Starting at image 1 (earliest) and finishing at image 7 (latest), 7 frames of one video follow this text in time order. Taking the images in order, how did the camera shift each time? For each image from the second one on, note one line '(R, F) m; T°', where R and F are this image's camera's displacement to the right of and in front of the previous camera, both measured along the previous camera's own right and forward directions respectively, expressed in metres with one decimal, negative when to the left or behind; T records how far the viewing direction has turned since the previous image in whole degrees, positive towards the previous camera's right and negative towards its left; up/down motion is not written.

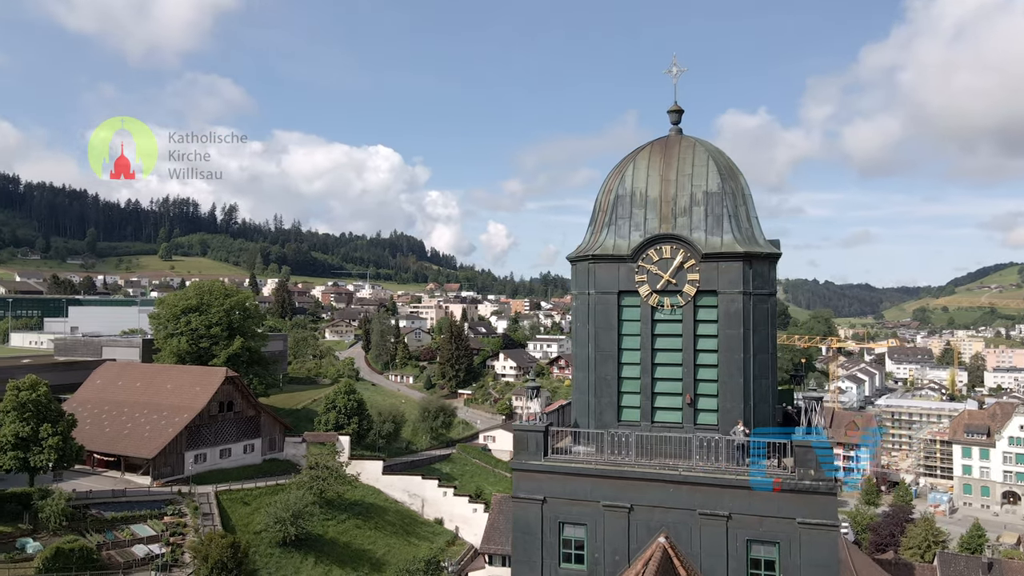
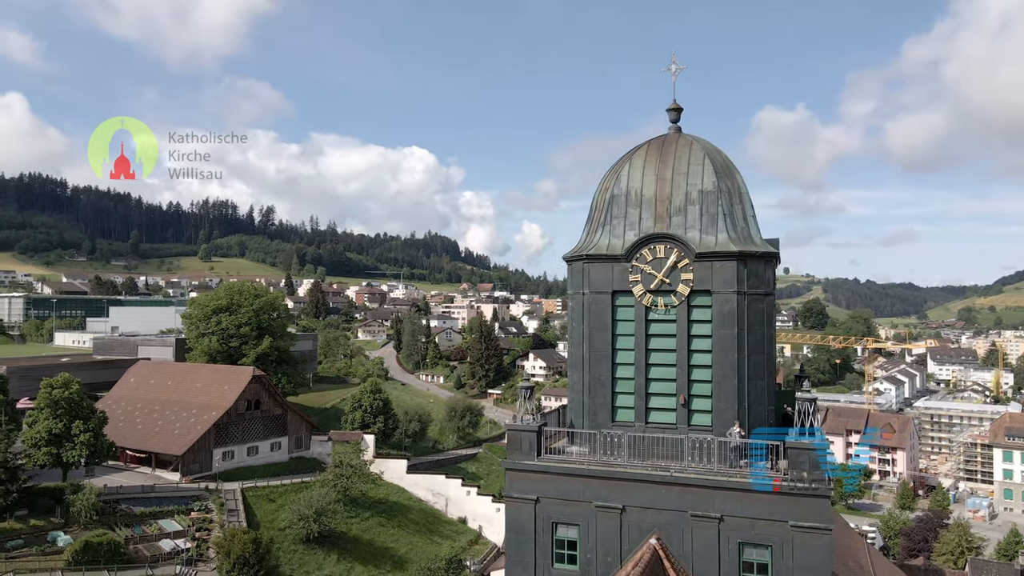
(+0.7, 0.0) m; -3°
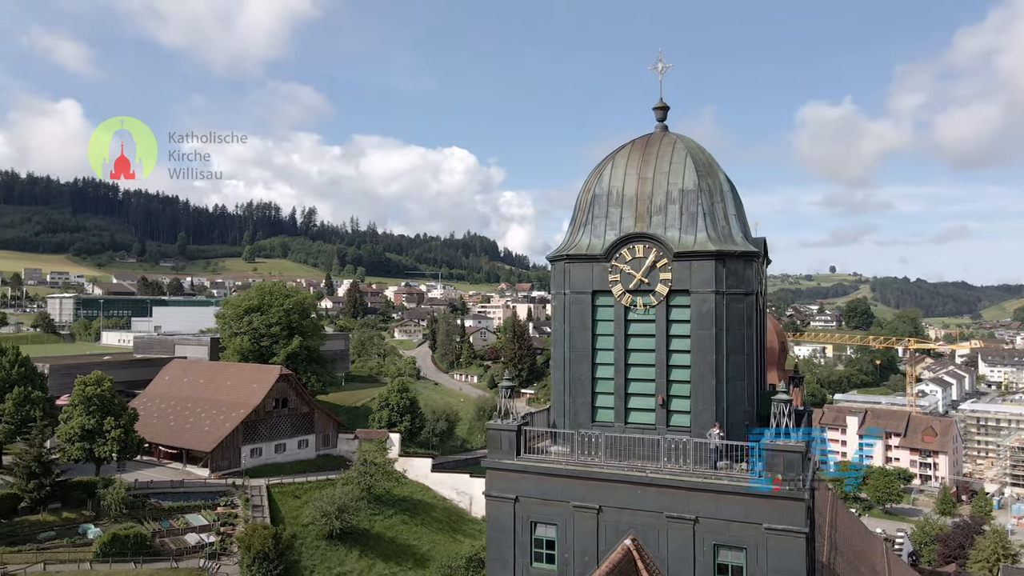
(+1.1, 0.0) m; -3°
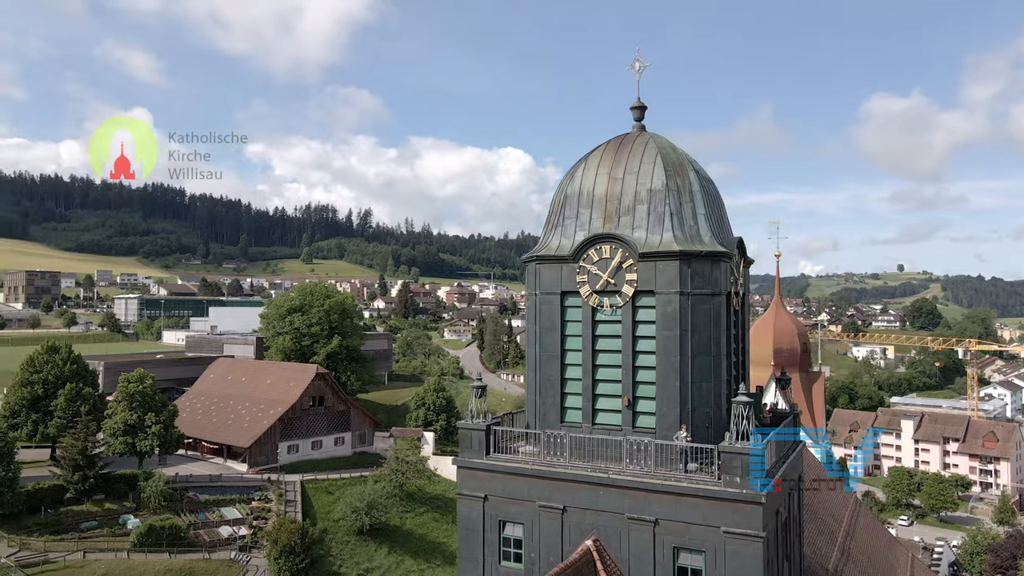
(+1.5, -0.1) m; -4°
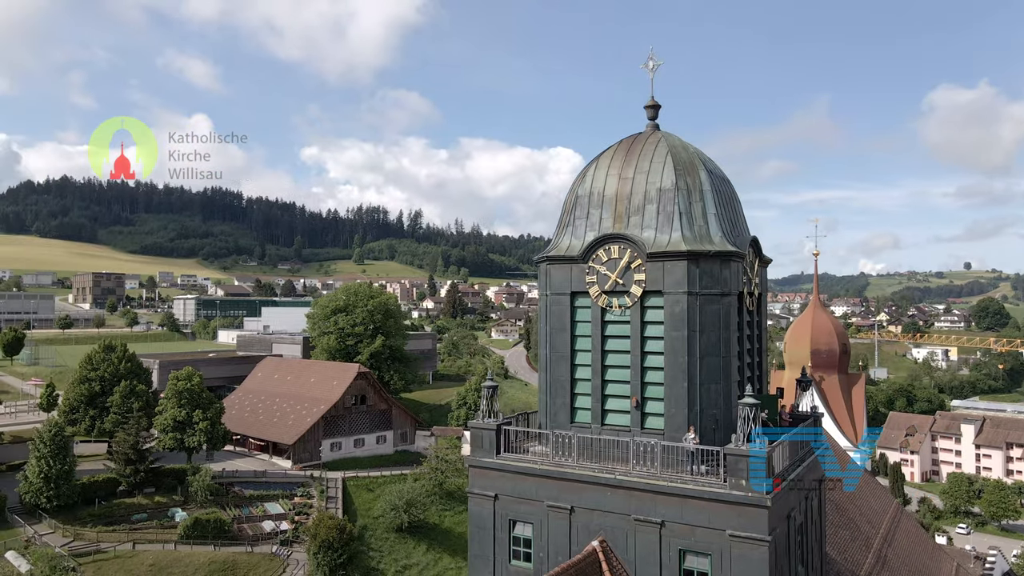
(+0.7, -0.1) m; -4°
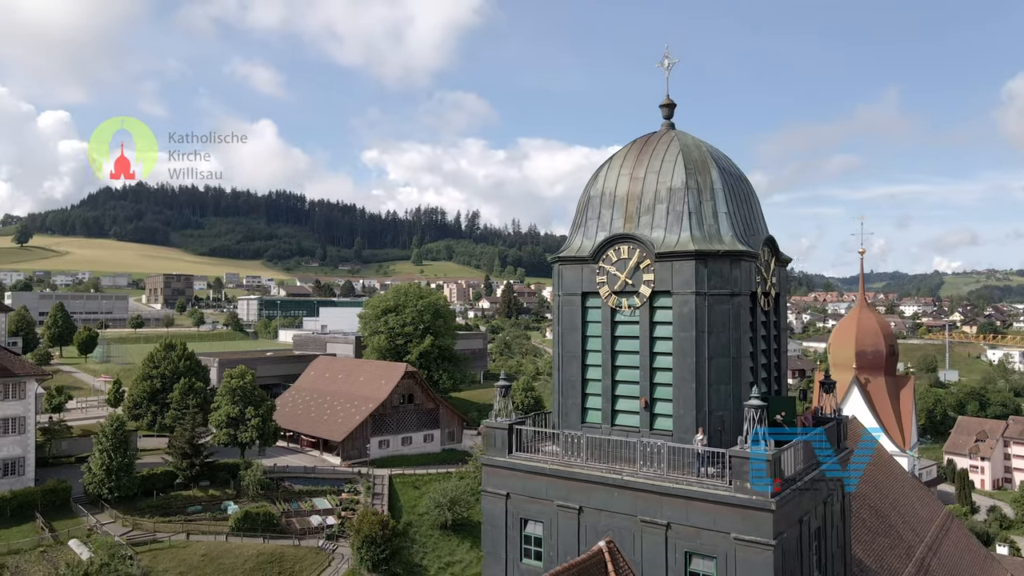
(+0.8, -0.1) m; -4°
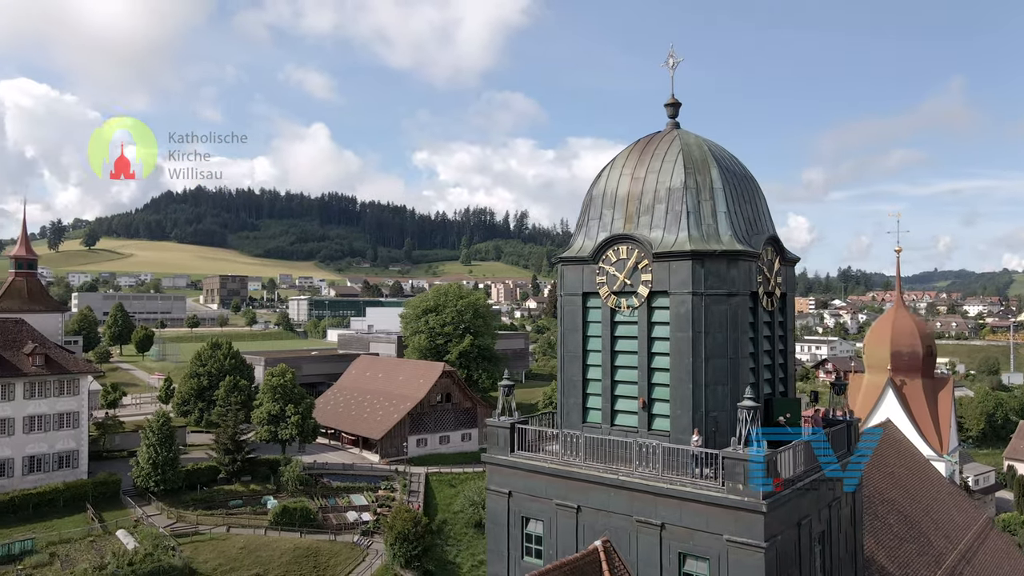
(+0.9, -0.1) m; -4°
